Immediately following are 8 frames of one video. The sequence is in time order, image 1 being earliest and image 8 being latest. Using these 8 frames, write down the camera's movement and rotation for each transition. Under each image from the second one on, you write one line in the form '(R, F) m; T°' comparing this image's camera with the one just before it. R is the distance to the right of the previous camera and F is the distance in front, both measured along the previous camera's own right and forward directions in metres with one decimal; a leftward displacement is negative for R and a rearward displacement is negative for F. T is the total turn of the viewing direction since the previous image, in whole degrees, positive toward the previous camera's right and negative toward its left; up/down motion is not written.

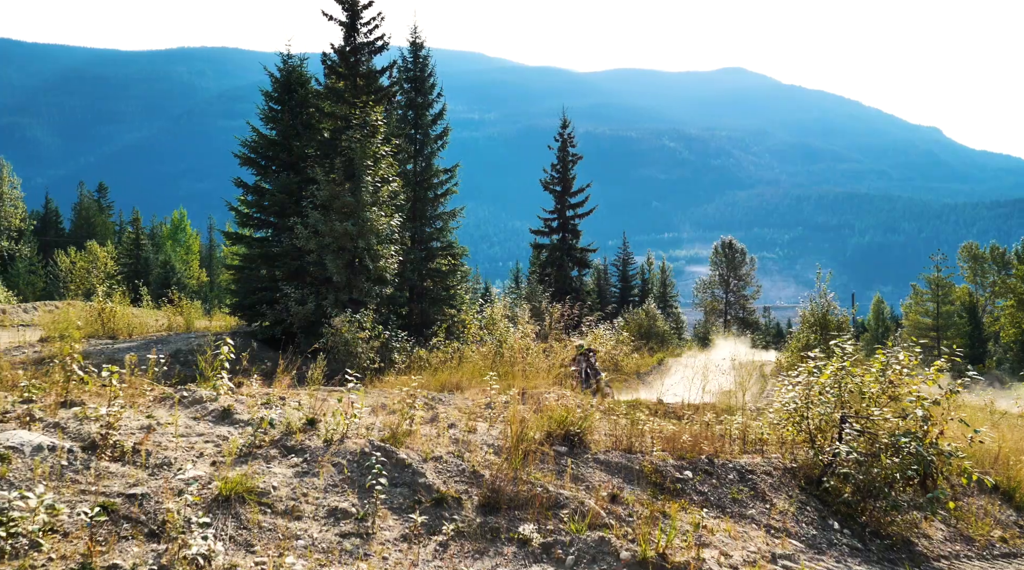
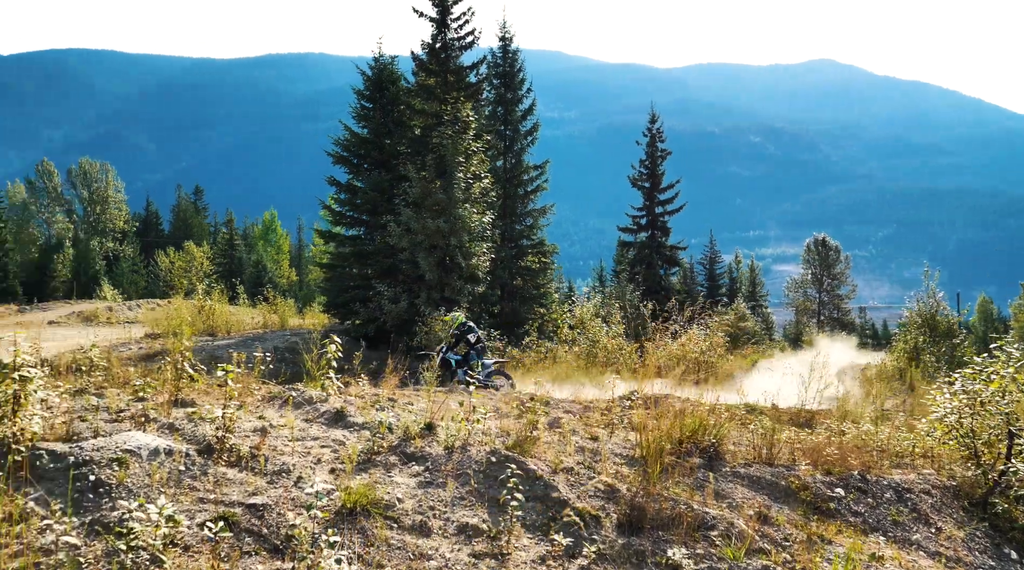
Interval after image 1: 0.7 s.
(-0.3, +0.4) m; -5°
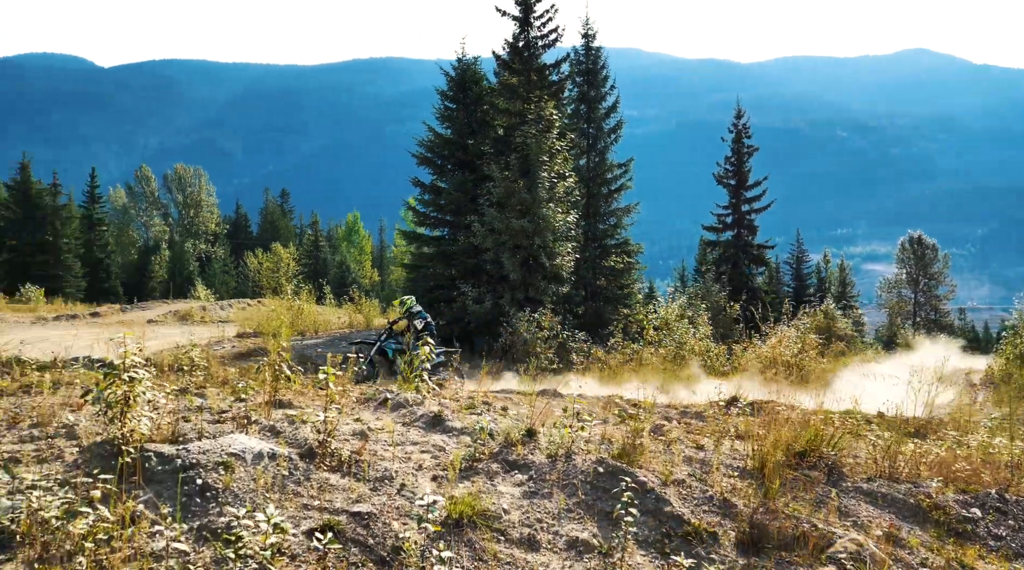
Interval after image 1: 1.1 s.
(-0.2, +0.2) m; -5°
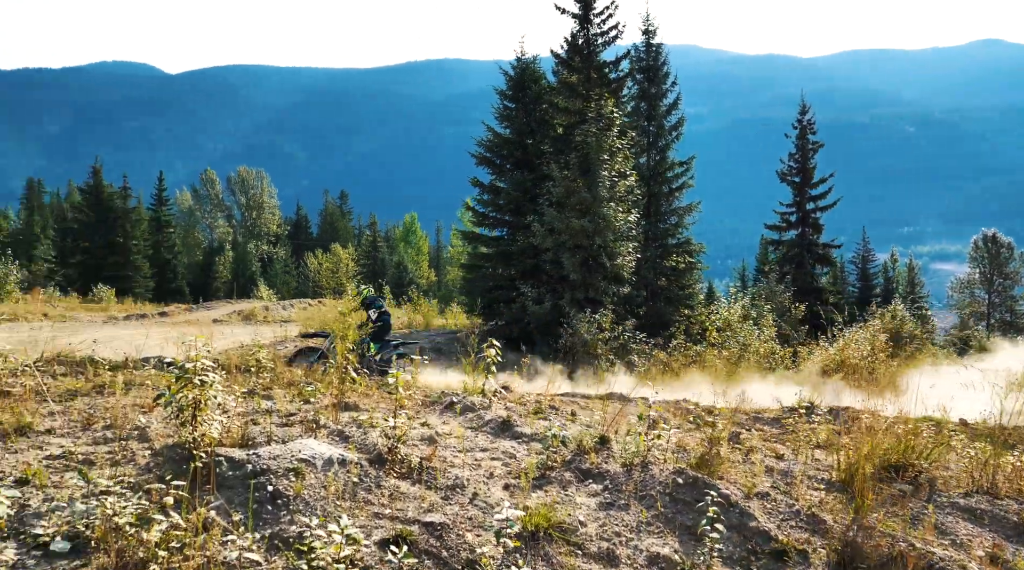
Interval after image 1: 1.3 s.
(-0.1, +0.2) m; -4°
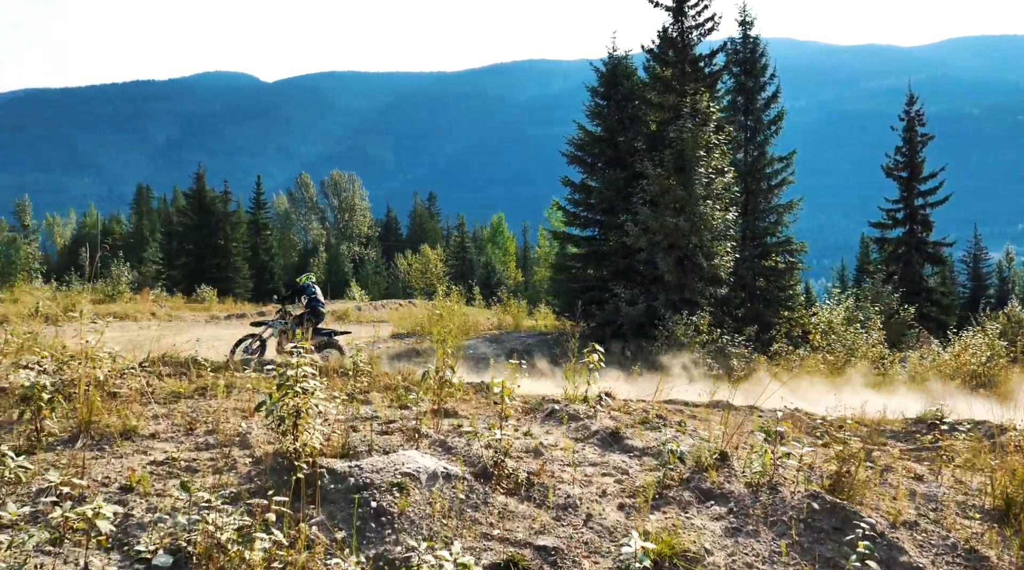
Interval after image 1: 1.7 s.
(-0.1, +0.3) m; -5°
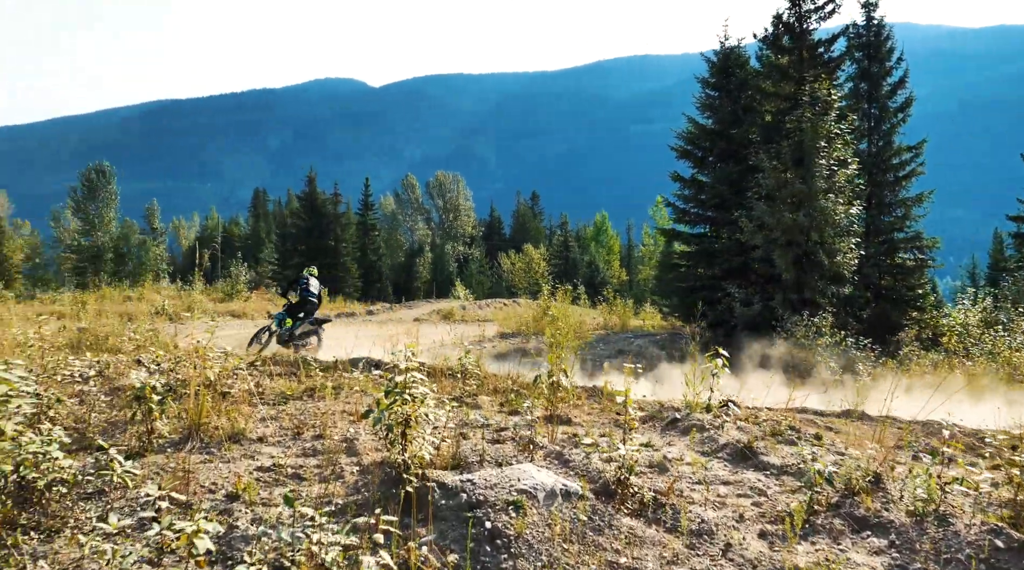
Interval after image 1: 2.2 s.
(-0.1, +0.5) m; -6°
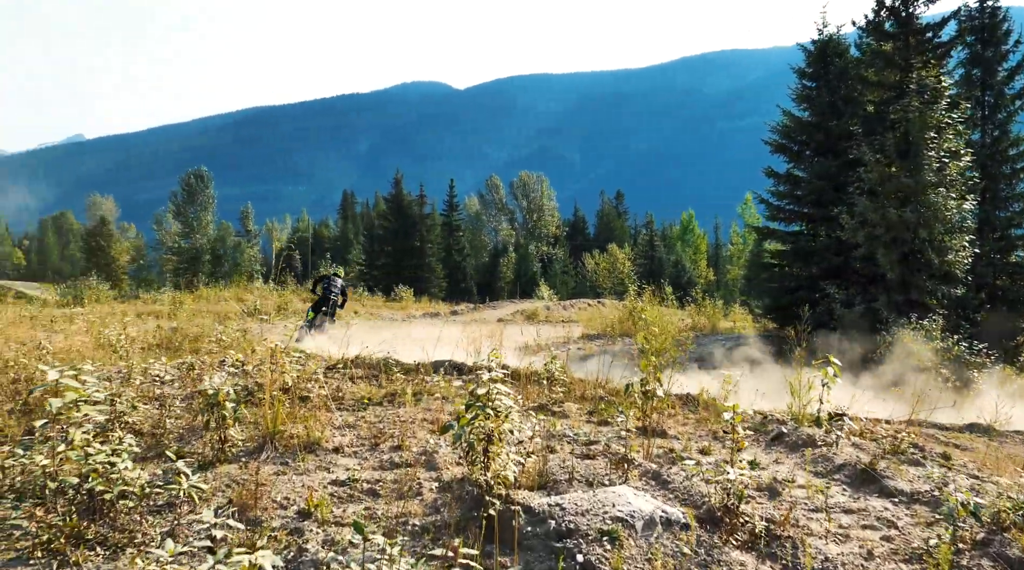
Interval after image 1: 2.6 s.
(0.0, +0.5) m; -5°
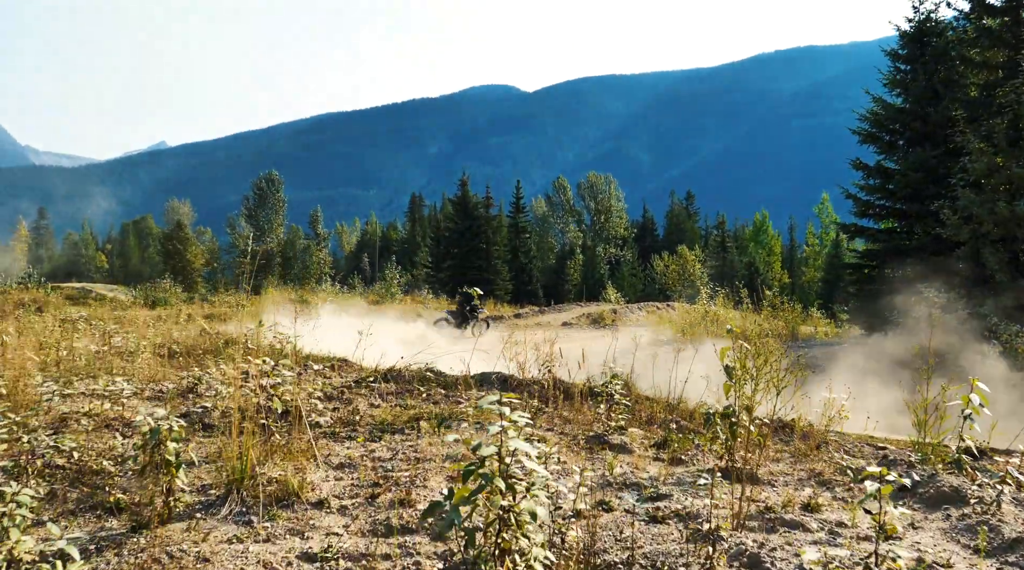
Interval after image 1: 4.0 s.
(+0.2, +1.7) m; -4°
